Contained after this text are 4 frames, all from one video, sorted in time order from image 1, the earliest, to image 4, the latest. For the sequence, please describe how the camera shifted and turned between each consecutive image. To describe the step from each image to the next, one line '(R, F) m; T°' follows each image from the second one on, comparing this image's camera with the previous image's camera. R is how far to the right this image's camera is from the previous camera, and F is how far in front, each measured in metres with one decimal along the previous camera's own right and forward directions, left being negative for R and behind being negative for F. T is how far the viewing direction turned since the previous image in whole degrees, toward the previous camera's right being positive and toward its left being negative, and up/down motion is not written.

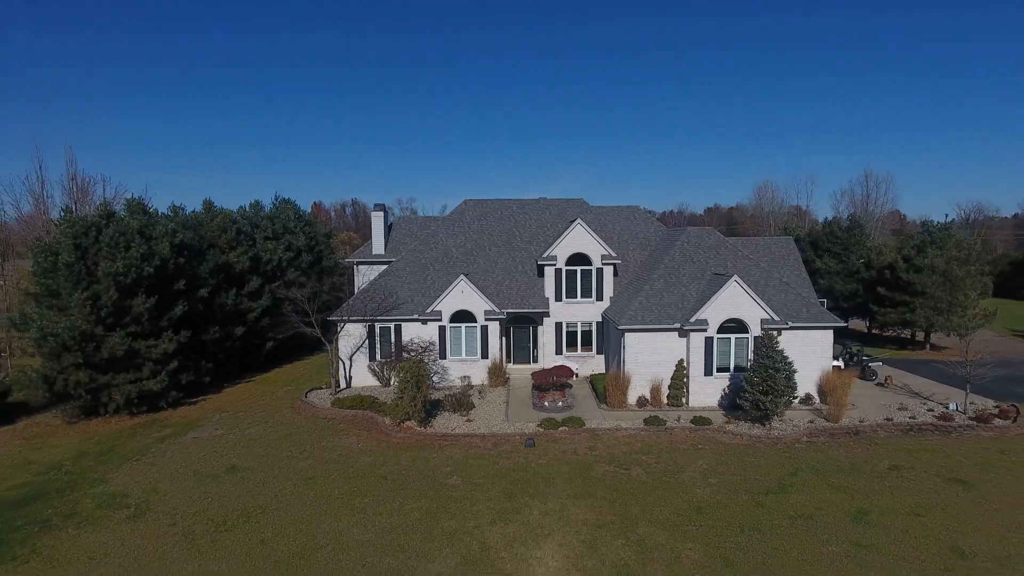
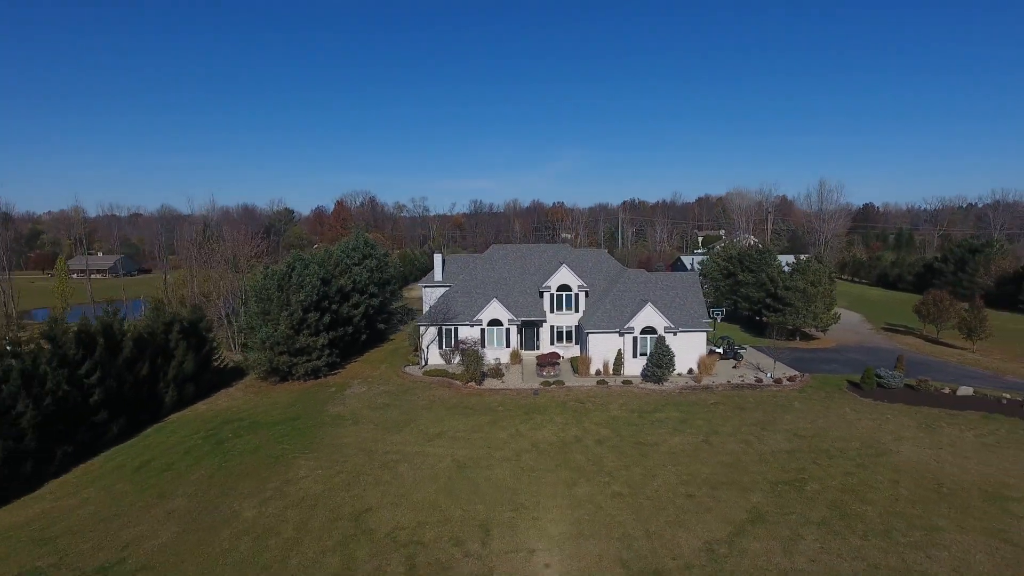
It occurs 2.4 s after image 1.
(-0.7, -14.7) m; 0°
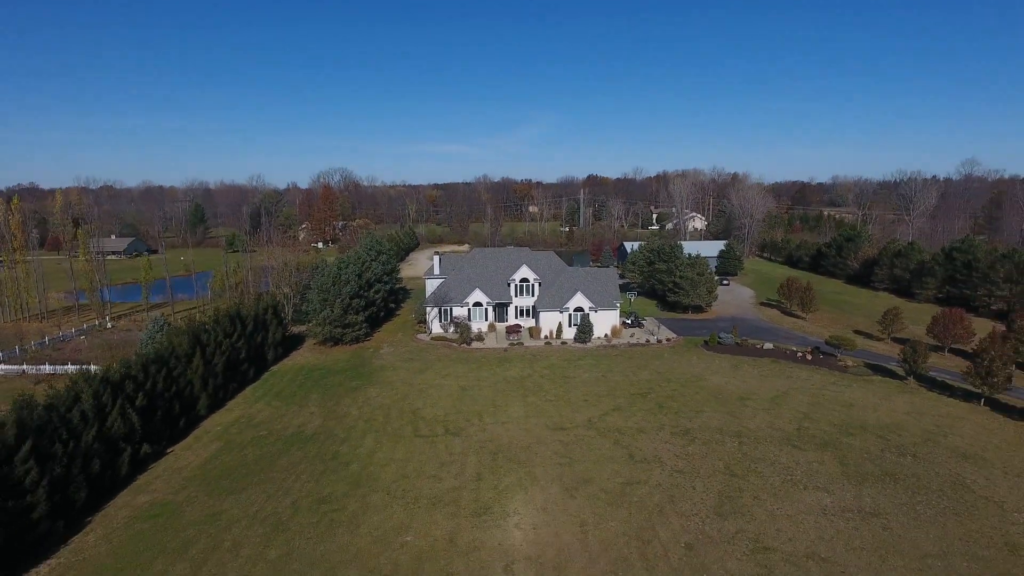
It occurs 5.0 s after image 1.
(-0.6, -17.3) m; +3°
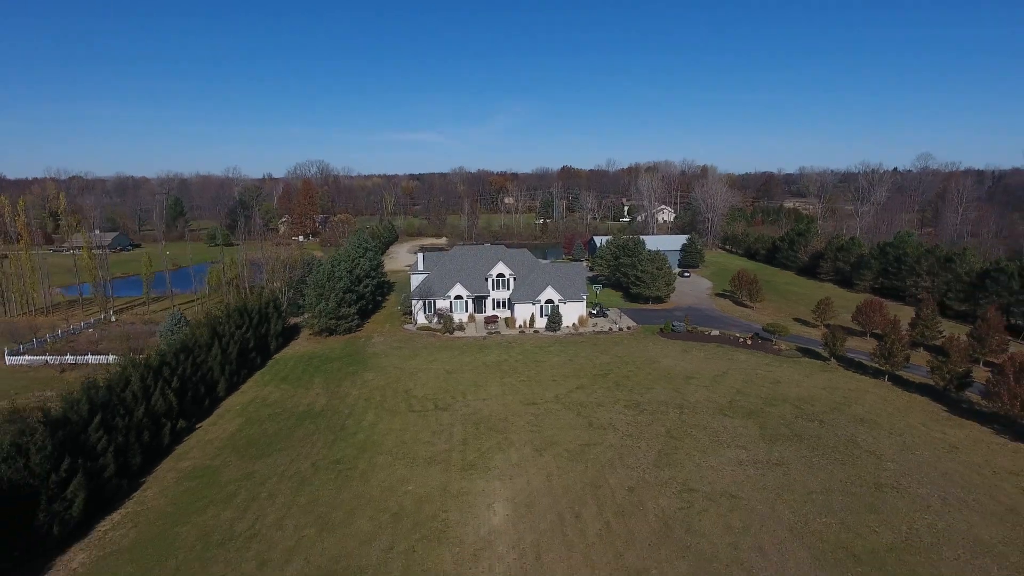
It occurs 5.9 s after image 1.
(-0.2, -6.0) m; +2°
